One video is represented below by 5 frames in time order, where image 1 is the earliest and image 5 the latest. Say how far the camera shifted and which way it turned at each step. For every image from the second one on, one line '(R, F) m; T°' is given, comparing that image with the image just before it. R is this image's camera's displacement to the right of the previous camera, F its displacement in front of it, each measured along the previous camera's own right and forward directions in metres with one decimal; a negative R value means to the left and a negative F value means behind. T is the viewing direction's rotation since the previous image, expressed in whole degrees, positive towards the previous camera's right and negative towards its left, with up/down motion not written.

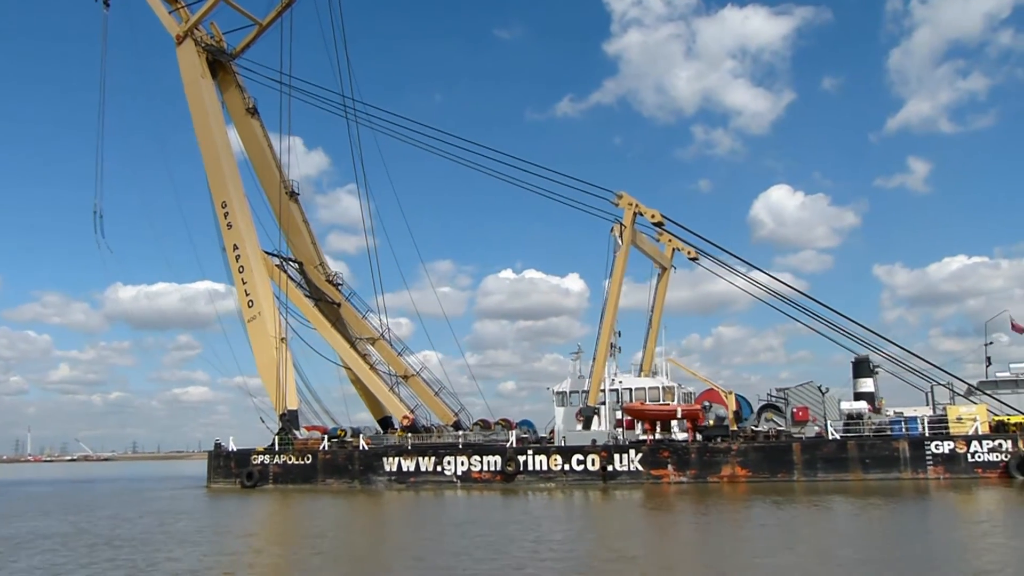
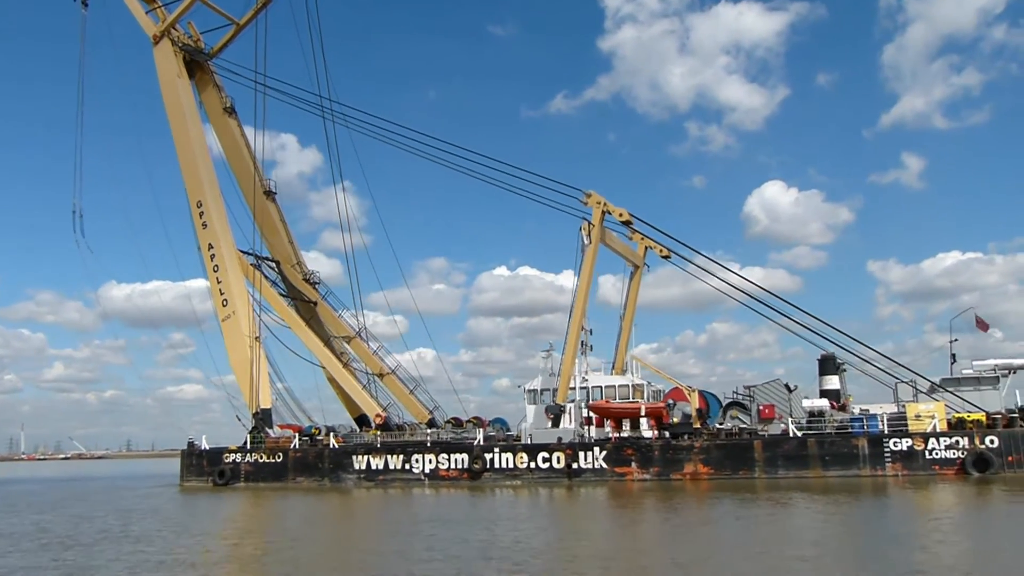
(+0.9, -0.1) m; 0°
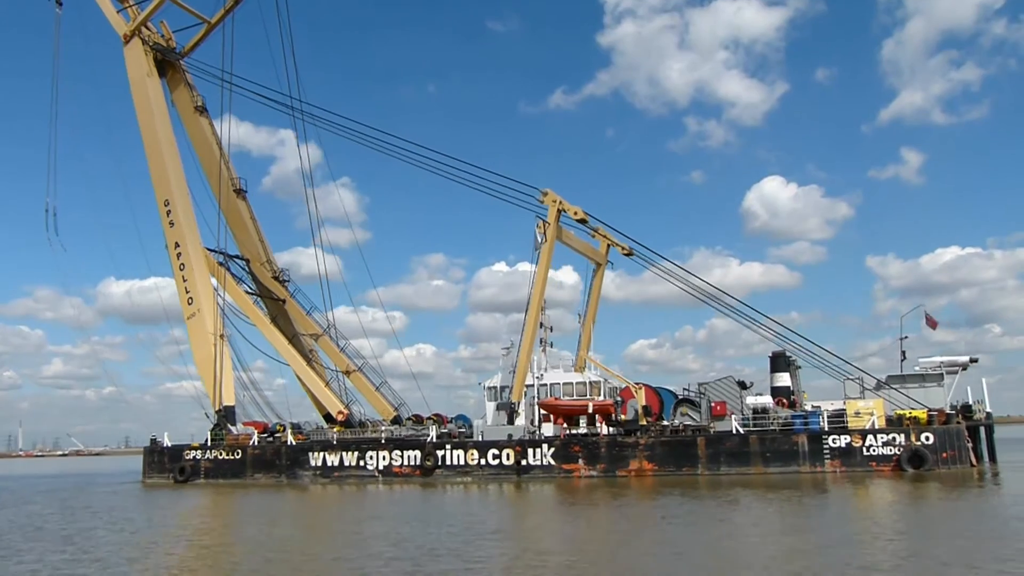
(+1.5, -0.2) m; 0°
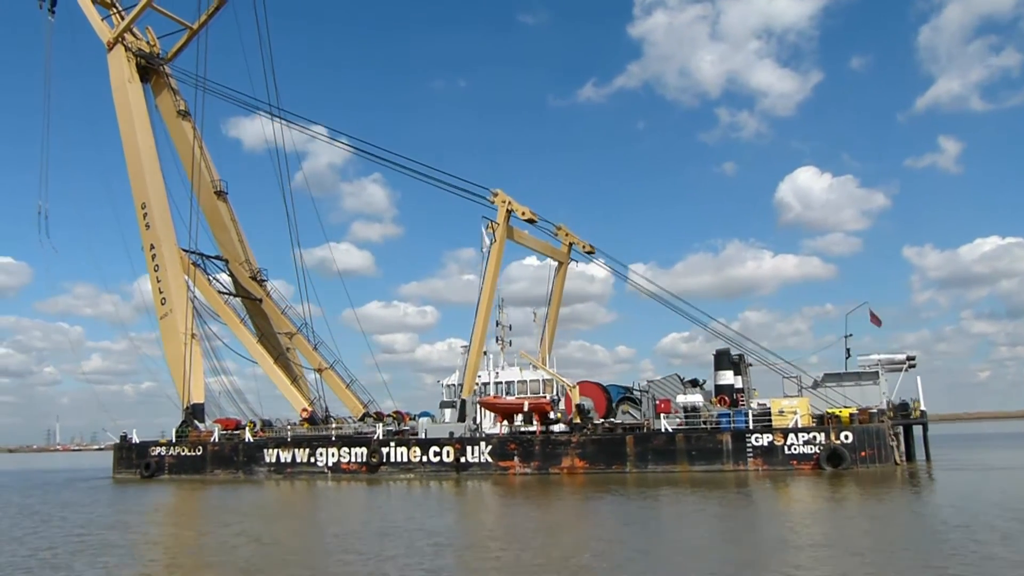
(+2.8, -0.3) m; -2°
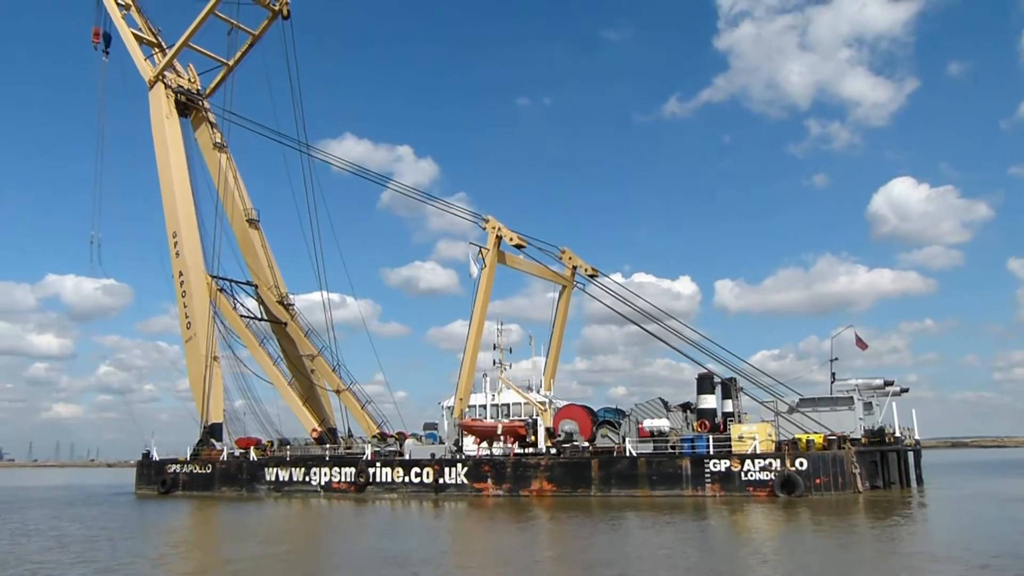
(+3.2, -0.4) m; -6°
